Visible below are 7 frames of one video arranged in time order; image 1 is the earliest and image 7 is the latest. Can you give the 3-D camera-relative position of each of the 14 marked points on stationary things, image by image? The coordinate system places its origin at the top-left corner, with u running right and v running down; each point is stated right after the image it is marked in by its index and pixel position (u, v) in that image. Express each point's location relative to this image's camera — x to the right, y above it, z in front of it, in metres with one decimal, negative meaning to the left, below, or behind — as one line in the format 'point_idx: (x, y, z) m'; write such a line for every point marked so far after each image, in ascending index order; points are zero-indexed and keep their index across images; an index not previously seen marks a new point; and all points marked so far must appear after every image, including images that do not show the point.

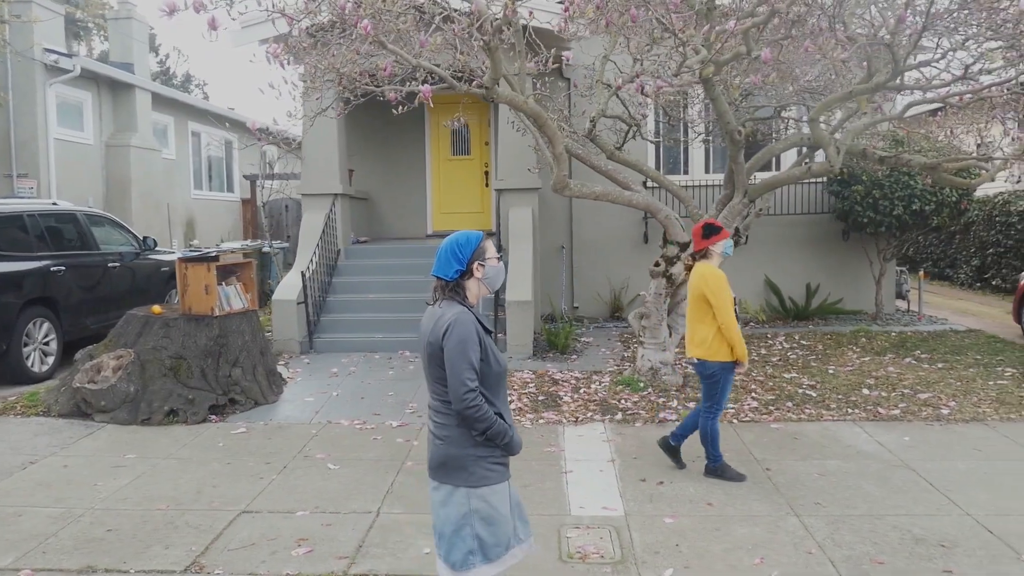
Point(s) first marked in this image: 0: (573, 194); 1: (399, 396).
0: (+0.5, +0.8, +6.6) m
1: (-0.9, -0.9, +6.9) m
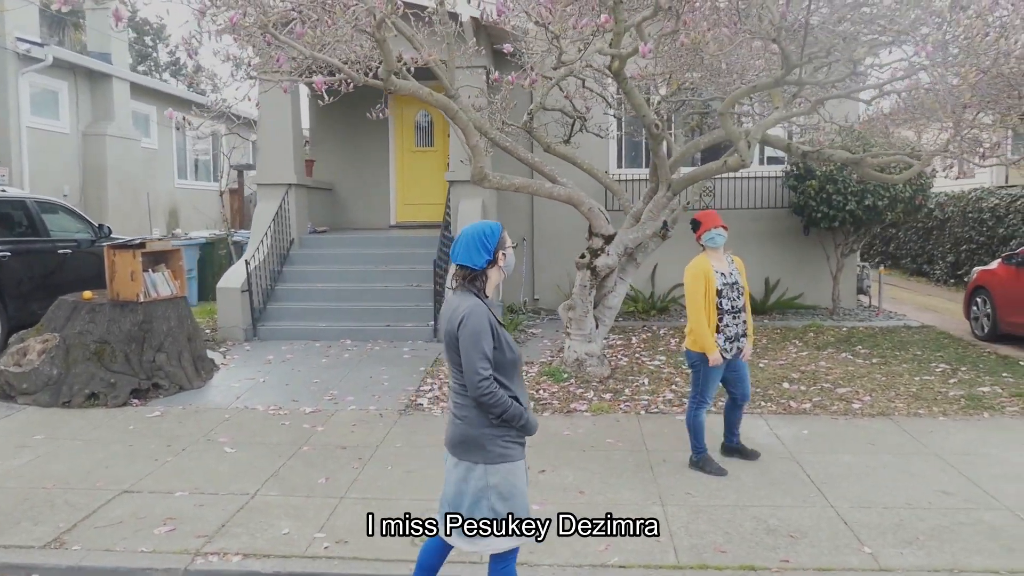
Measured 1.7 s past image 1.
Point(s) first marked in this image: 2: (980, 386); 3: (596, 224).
0: (-0.2, +0.8, +6.7) m
1: (-1.6, -0.8, +7.0) m
2: (+3.9, -0.8, +7.1) m
3: (+0.7, +0.6, +7.2) m
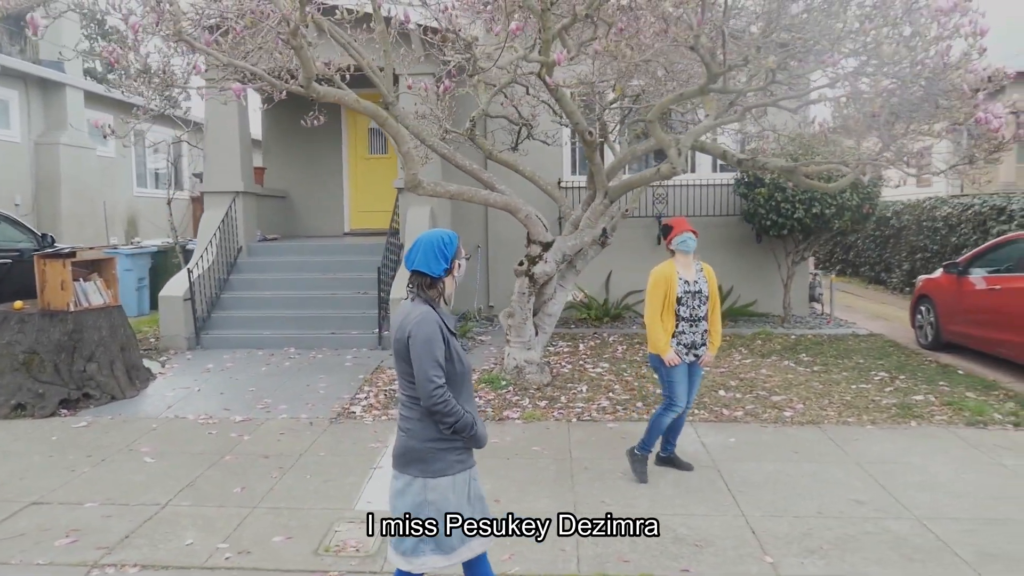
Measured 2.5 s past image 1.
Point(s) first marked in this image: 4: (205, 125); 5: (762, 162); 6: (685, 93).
0: (-0.7, +0.8, +6.7) m
1: (-2.1, -0.9, +7.0) m
2: (+3.4, -0.9, +7.2) m
3: (+0.2, +0.5, +7.2) m
4: (-3.5, +1.8, +9.6) m
5: (+2.1, +1.0, +7.1) m
6: (+1.2, +1.3, +5.8) m
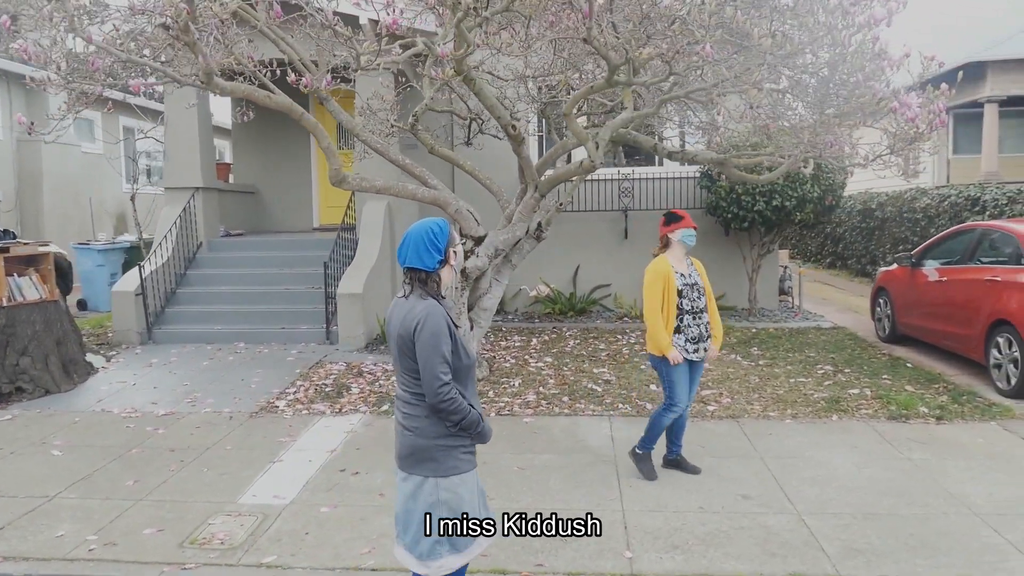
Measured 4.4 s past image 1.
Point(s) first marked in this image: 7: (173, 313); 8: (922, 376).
0: (-1.3, +0.8, +6.7) m
1: (-2.7, -0.8, +7.1) m
2: (+2.8, -0.8, +7.1) m
3: (-0.4, +0.5, +7.2) m
4: (-4.0, +1.9, +9.7) m
5: (+1.5, +1.1, +7.0) m
6: (+0.6, +1.4, +5.8) m
7: (-3.6, -0.3, +8.9) m
8: (+3.6, -0.8, +7.4) m
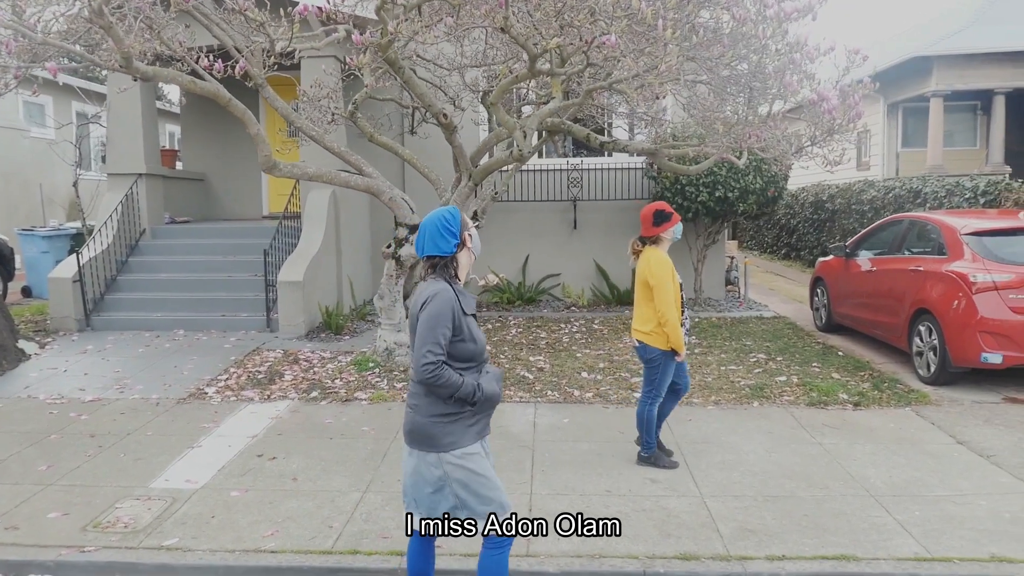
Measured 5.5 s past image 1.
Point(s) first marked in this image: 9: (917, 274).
0: (-1.8, +0.9, +6.7) m
1: (-3.2, -0.7, +7.0) m
2: (+2.3, -0.7, +7.2) m
3: (-1.0, +0.6, +7.2) m
4: (-4.6, +2.0, +9.6) m
5: (+0.9, +1.2, +7.1) m
6: (0.0, +1.5, +5.8) m
7: (-4.2, -0.1, +8.9) m
8: (+3.0, -0.7, +7.6) m
9: (+3.4, +0.1, +7.1) m
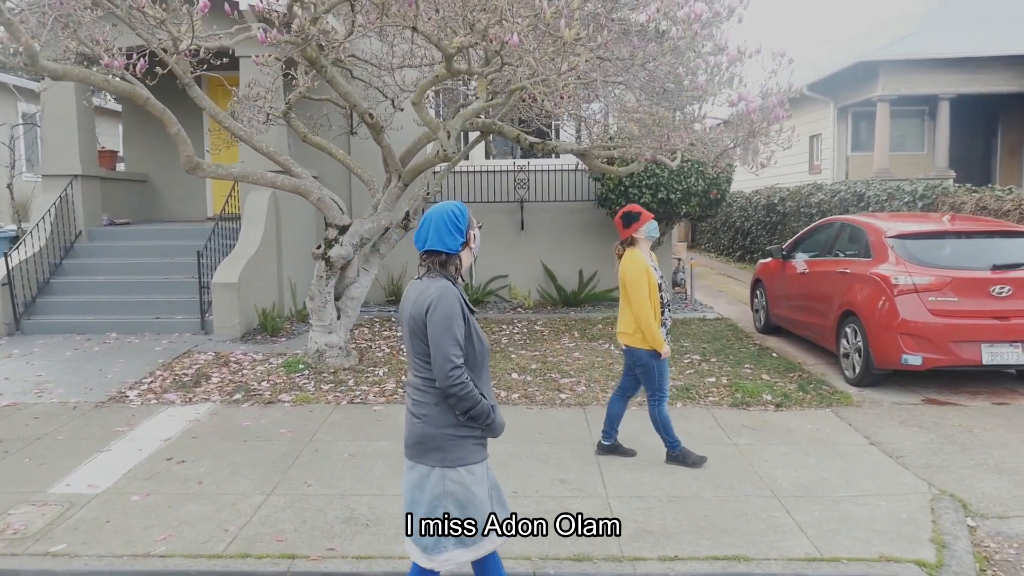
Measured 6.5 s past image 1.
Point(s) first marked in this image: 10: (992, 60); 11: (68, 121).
0: (-2.4, +0.9, +6.7) m
1: (-3.8, -0.7, +6.9) m
2: (+1.7, -0.8, +7.2) m
3: (-1.5, +0.6, +7.2) m
4: (-5.3, +2.0, +9.5) m
5: (+0.3, +1.2, +7.1) m
6: (-0.5, +1.5, +5.8) m
7: (-4.8, -0.1, +8.7) m
8: (+2.4, -0.7, +7.6) m
9: (+2.8, +0.1, +7.2) m
10: (+7.3, +3.5, +13.0) m
11: (-5.0, +1.9, +9.5) m
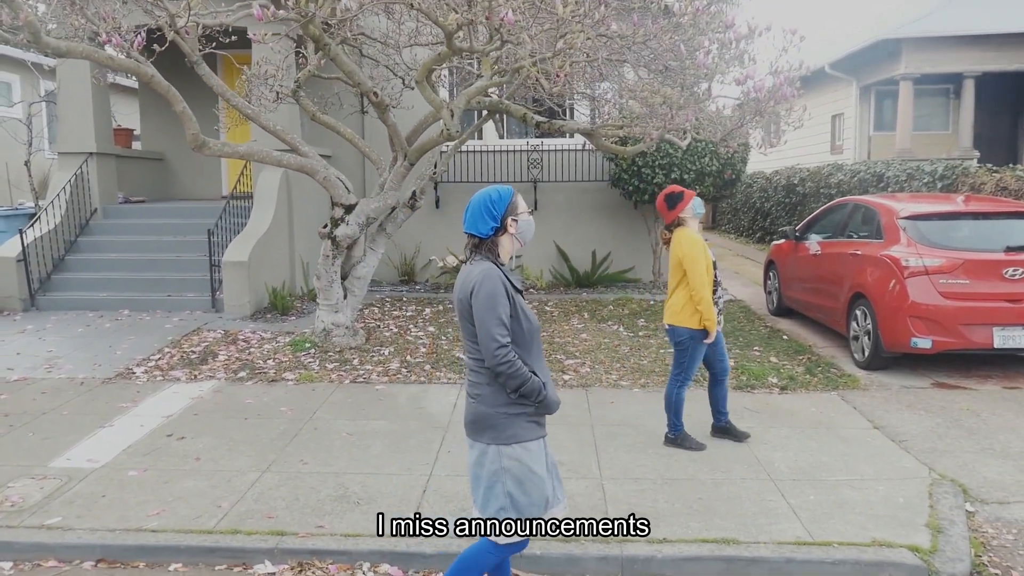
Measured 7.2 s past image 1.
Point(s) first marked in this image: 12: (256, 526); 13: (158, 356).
0: (-2.4, +1.1, +6.7) m
1: (-3.8, -0.5, +7.0) m
2: (+1.7, -0.6, +7.2) m
3: (-1.5, +0.8, +7.2) m
4: (-5.1, +2.3, +9.6) m
5: (+0.4, +1.4, +7.0) m
6: (-0.5, +1.6, +5.7) m
7: (-4.7, +0.1, +8.9) m
8: (+2.5, -0.5, +7.5) m
9: (+2.9, +0.3, +7.1) m
10: (+7.6, +3.8, +12.7) m
11: (-4.9, +2.2, +9.6) m
12: (-1.2, -1.1, +4.0) m
13: (-2.9, -0.5, +6.9) m
